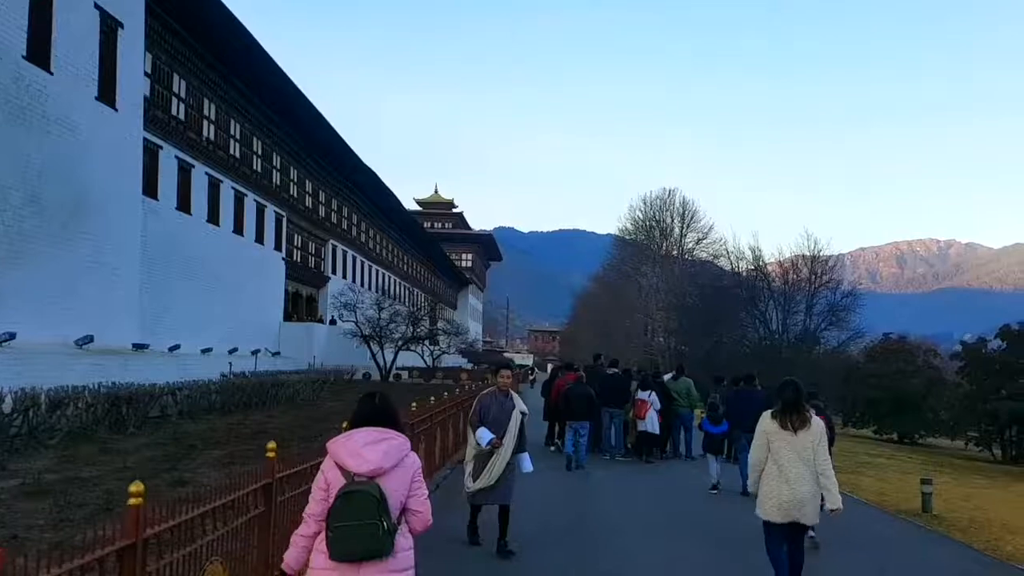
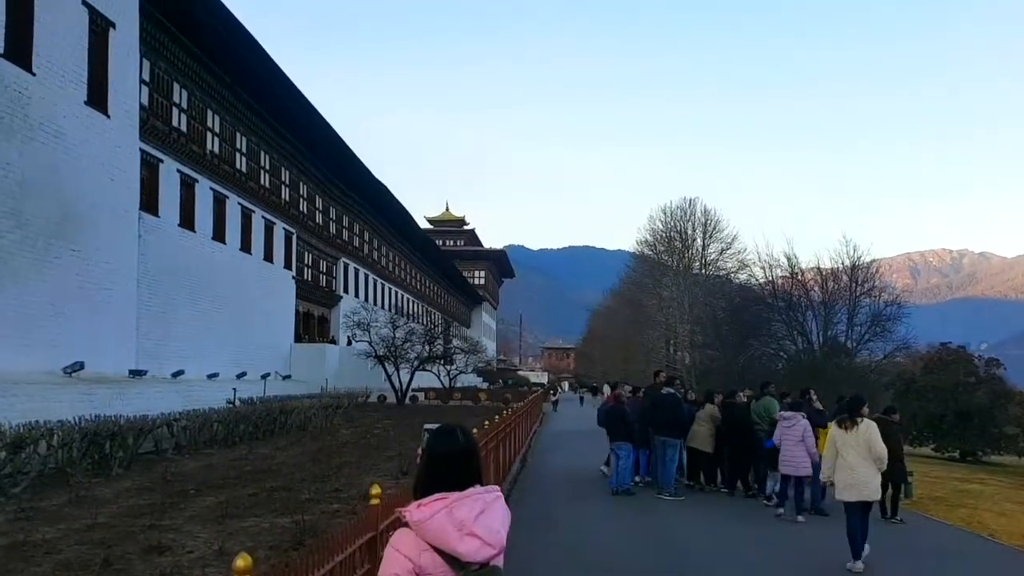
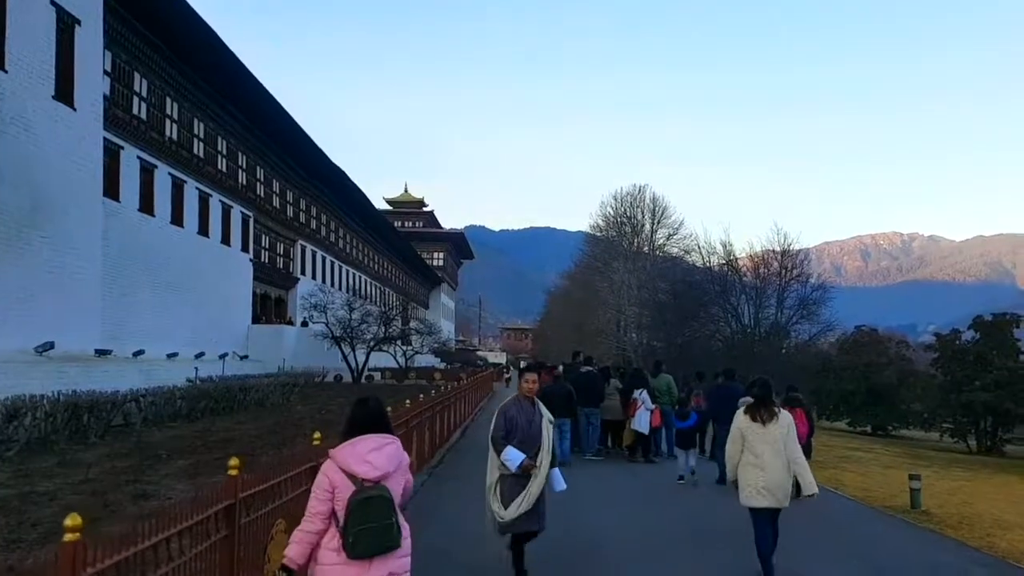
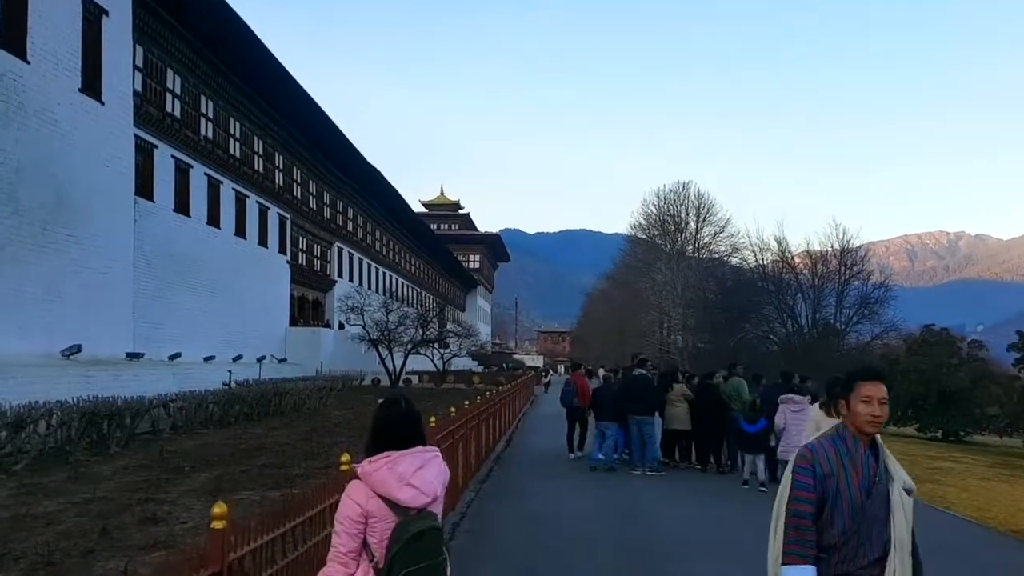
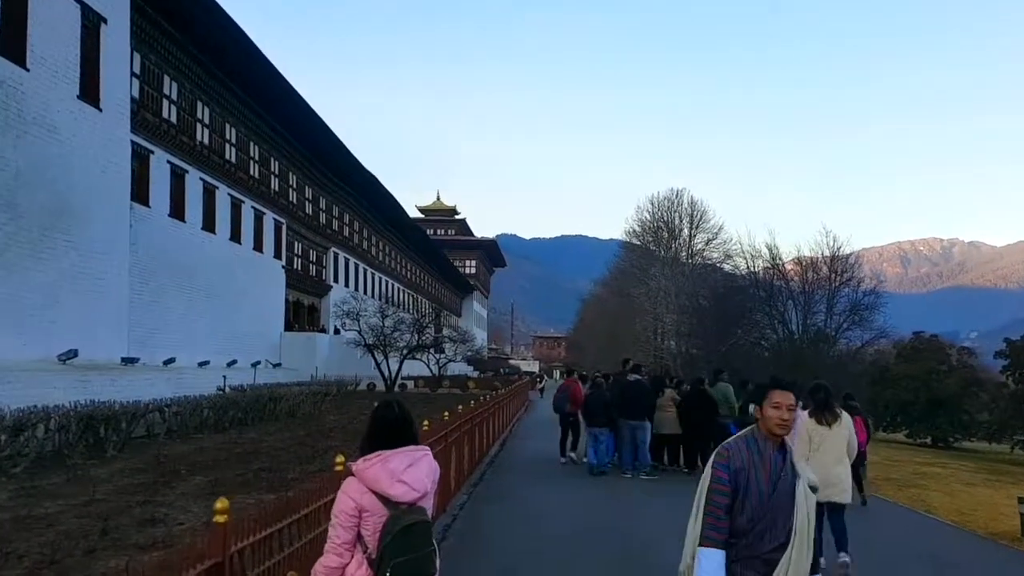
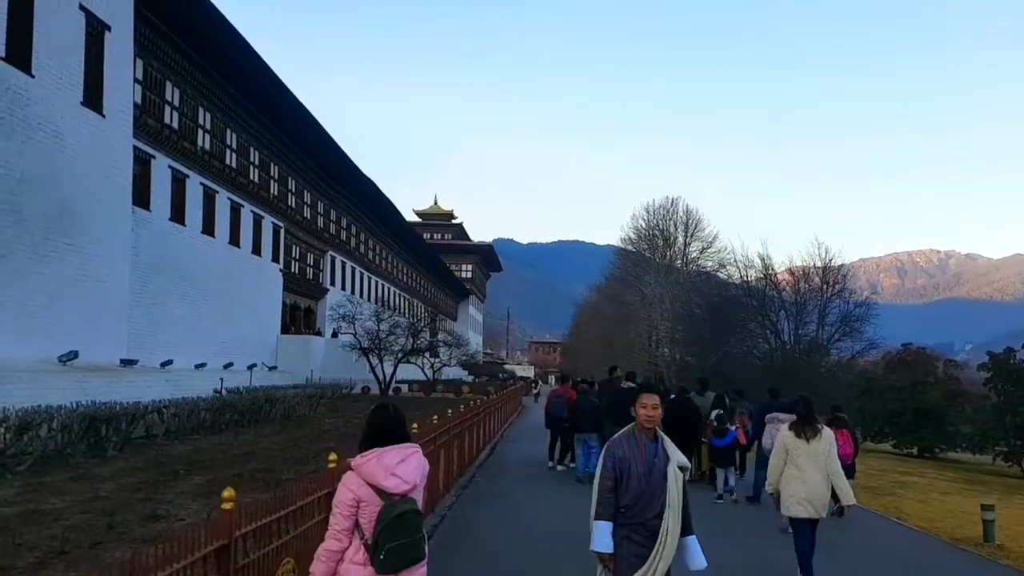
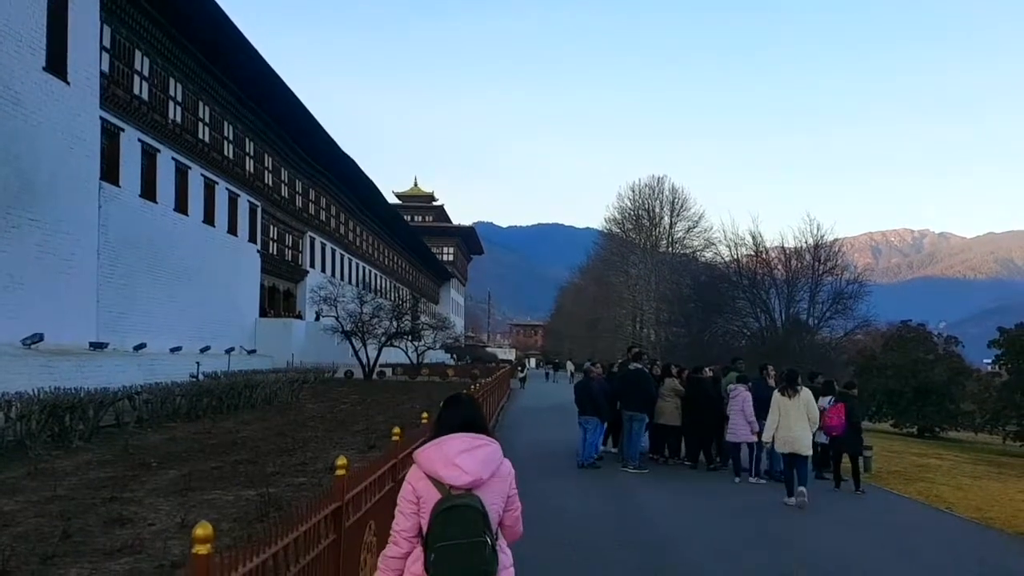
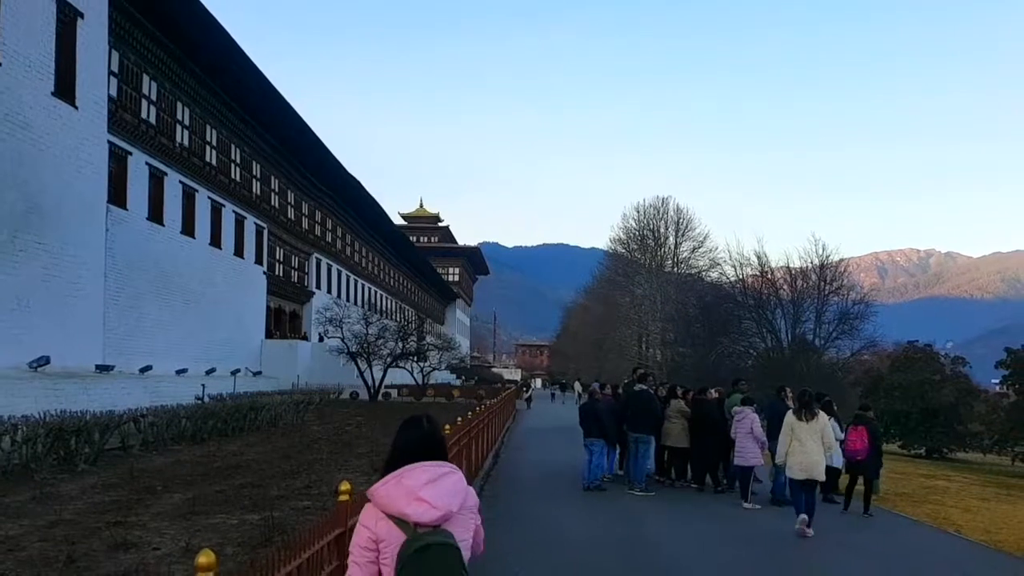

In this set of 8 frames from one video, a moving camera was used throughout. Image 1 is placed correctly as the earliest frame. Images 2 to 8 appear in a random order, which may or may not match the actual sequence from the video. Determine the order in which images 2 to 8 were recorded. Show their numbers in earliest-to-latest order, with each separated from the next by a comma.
3, 6, 5, 4, 2, 8, 7
